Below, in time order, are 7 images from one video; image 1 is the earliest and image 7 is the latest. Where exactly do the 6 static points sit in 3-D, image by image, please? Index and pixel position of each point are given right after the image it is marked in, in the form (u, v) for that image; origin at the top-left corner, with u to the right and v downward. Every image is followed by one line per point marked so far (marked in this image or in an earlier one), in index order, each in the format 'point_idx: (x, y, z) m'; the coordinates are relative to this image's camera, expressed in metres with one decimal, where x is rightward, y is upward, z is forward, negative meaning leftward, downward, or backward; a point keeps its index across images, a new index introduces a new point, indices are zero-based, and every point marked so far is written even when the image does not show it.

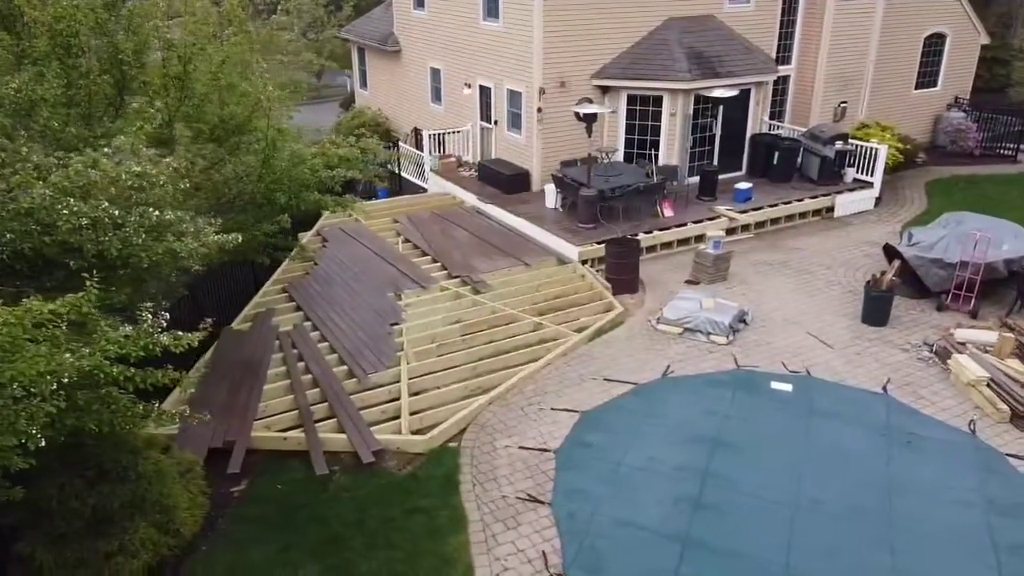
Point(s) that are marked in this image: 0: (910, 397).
0: (+4.4, -1.2, +8.8) m
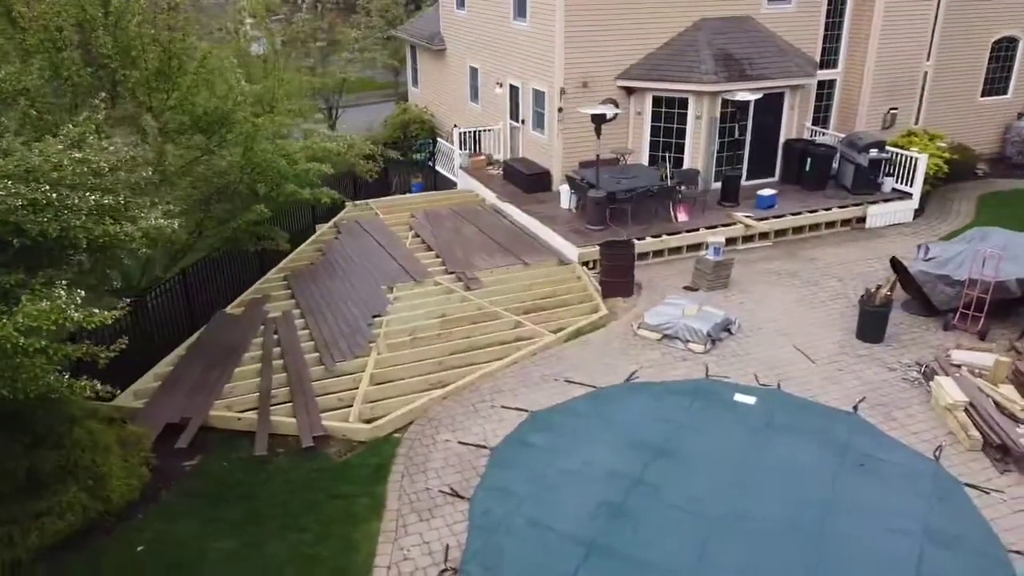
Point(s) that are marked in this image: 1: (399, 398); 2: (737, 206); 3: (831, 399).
0: (+3.9, -1.4, +8.4) m
1: (-1.3, -1.2, +8.9) m
2: (+4.1, +1.5, +14.4) m
3: (+3.5, -1.2, +8.7) m
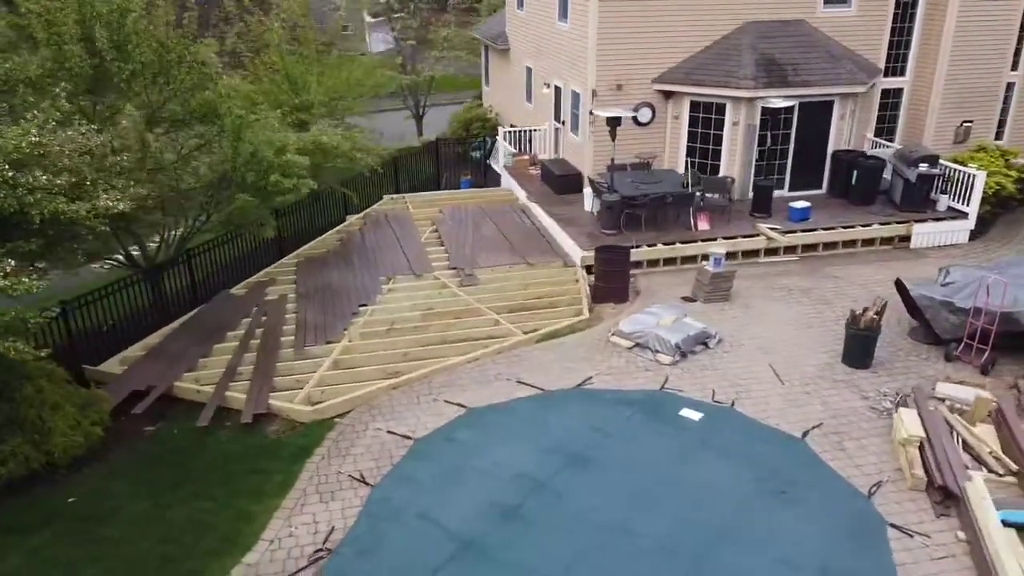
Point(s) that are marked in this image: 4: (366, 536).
0: (+3.2, -1.6, +7.9) m
1: (-1.9, -1.1, +9.2) m
2: (+4.4, +1.2, +13.8) m
3: (+2.8, -1.4, +8.3) m
4: (-1.2, -2.1, +6.7) m
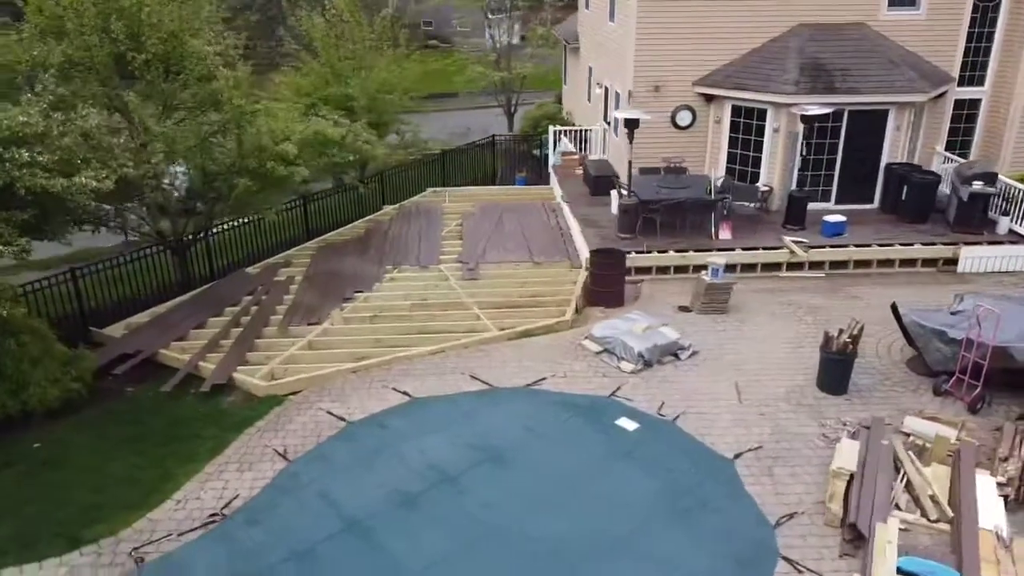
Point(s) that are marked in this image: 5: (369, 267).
0: (+2.3, -1.7, +7.5) m
1: (-2.4, -0.9, +9.6) m
2: (+4.7, +1.0, +13.1) m
3: (+2.1, -1.5, +8.0) m
4: (-2.2, -1.9, +7.1) m
5: (-2.2, +0.3, +12.4) m
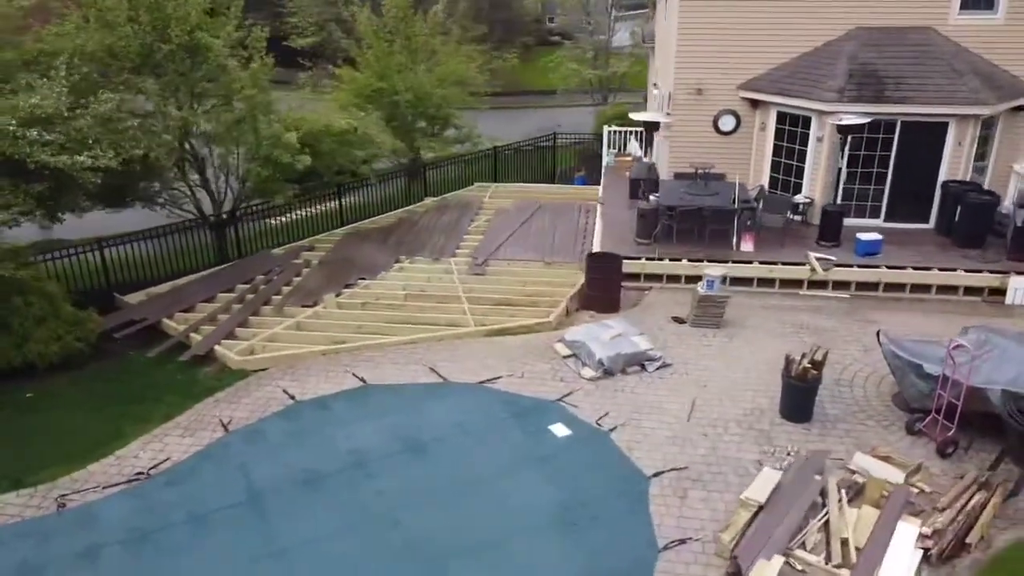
0: (+1.5, -1.8, +7.2) m
1: (-2.8, -0.7, +10.1) m
2: (+5.0, +0.6, +12.3) m
3: (+1.3, -1.6, +7.7) m
4: (-3.1, -1.7, +7.6) m
5: (-2.0, +0.5, +12.8) m
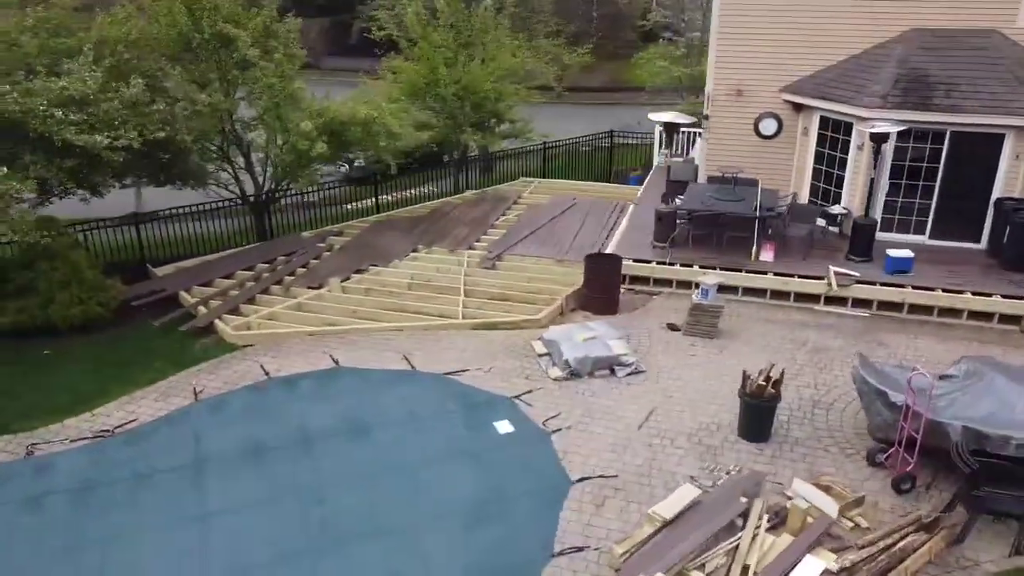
0: (+0.7, -1.9, +7.1) m
1: (-2.9, -0.5, +10.5) m
2: (+5.1, +0.4, +11.6) m
3: (+0.6, -1.7, +7.6) m
4: (-3.7, -1.5, +8.1) m
5: (-1.8, +0.7, +13.1) m
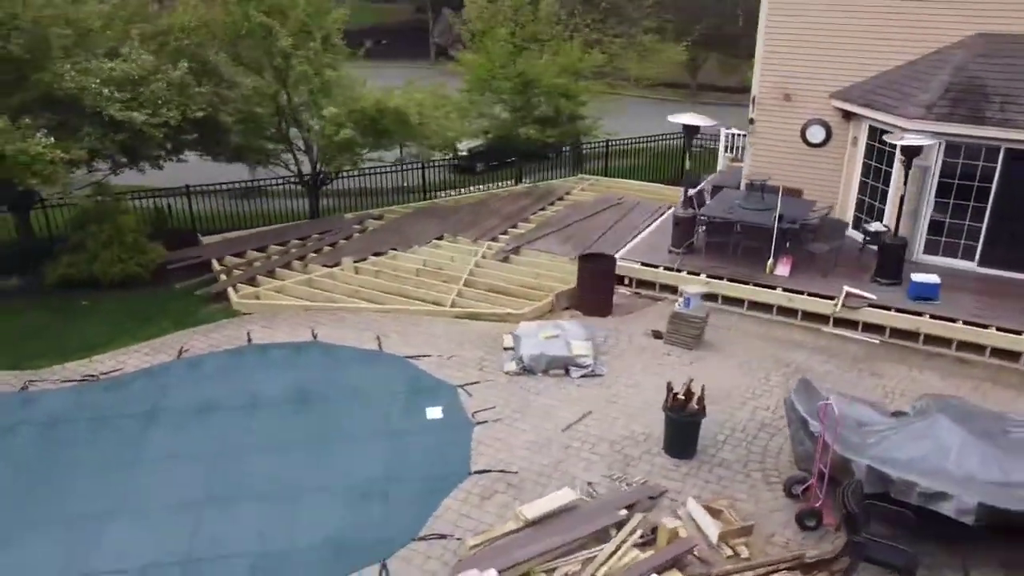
0: (-0.3, -1.8, +7.2) m
1: (-3.1, -0.1, +11.2) m
2: (+5.0, 0.0, +10.7) m
3: (-0.2, -1.6, +7.7) m
4: (-4.4, -1.1, +9.1) m
5: (-1.3, +1.0, +13.5) m
